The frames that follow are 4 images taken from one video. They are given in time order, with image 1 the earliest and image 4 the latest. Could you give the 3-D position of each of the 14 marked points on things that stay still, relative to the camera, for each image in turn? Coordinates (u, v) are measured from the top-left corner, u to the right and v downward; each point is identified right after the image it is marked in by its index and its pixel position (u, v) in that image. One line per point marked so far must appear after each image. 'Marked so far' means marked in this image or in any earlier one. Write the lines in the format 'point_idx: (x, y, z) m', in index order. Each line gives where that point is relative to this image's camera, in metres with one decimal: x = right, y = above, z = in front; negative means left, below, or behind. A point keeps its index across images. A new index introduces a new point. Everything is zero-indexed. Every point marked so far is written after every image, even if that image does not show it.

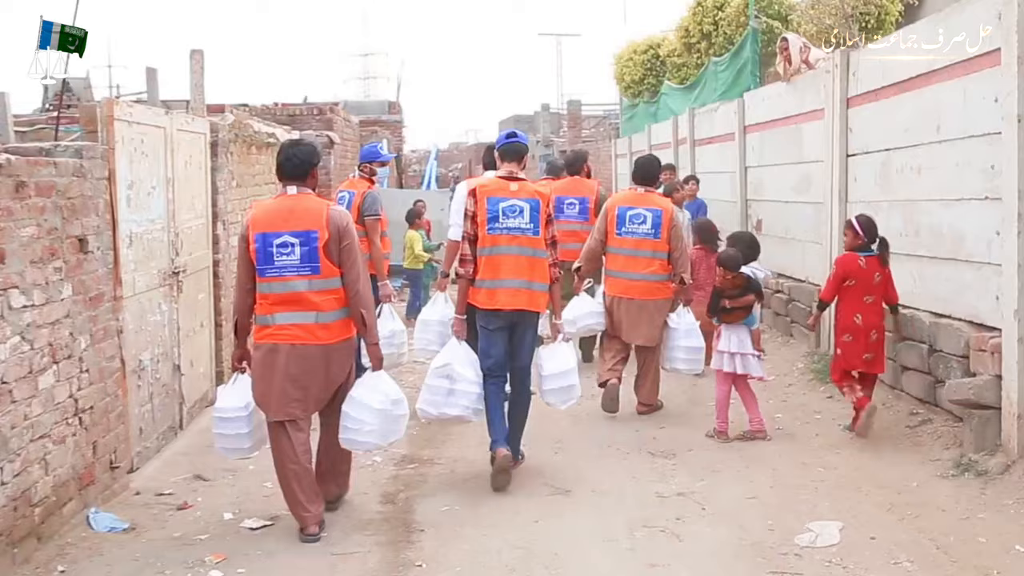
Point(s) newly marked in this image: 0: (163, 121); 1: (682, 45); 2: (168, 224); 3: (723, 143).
0: (-2.1, +1.0, +6.2) m
1: (+2.9, +4.1, +17.1) m
2: (-2.1, +0.4, +6.4) m
3: (+2.4, +1.6, +11.5) m
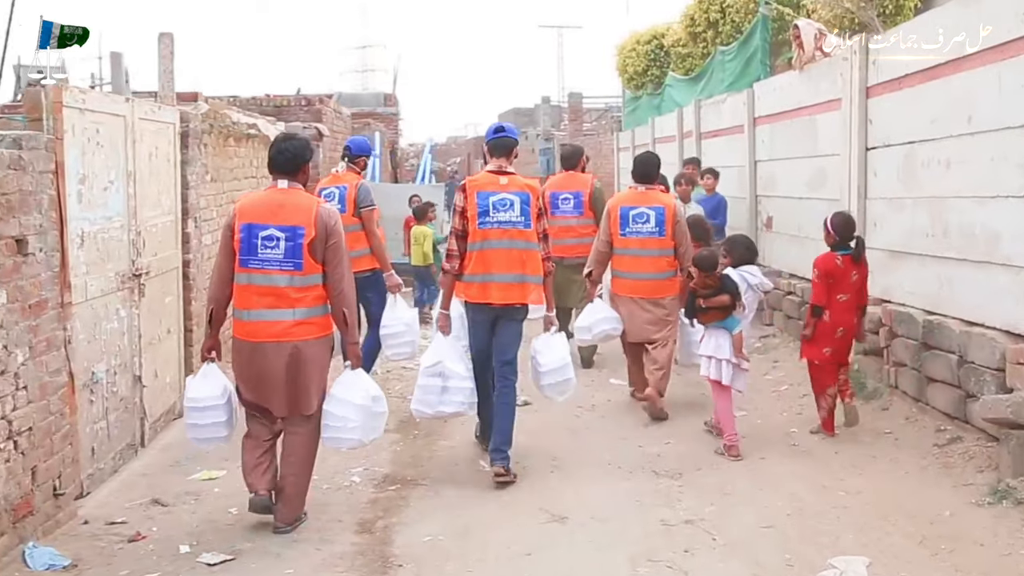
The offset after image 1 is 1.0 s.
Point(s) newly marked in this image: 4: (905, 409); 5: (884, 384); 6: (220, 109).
0: (-2.2, +1.0, +5.7) m
1: (+2.8, +4.1, +16.5) m
2: (-2.2, +0.4, +5.8) m
3: (+2.3, +1.6, +11.0) m
4: (+2.5, -0.8, +6.4) m
5: (+2.5, -0.6, +6.8) m
6: (-2.5, +1.5, +8.6) m
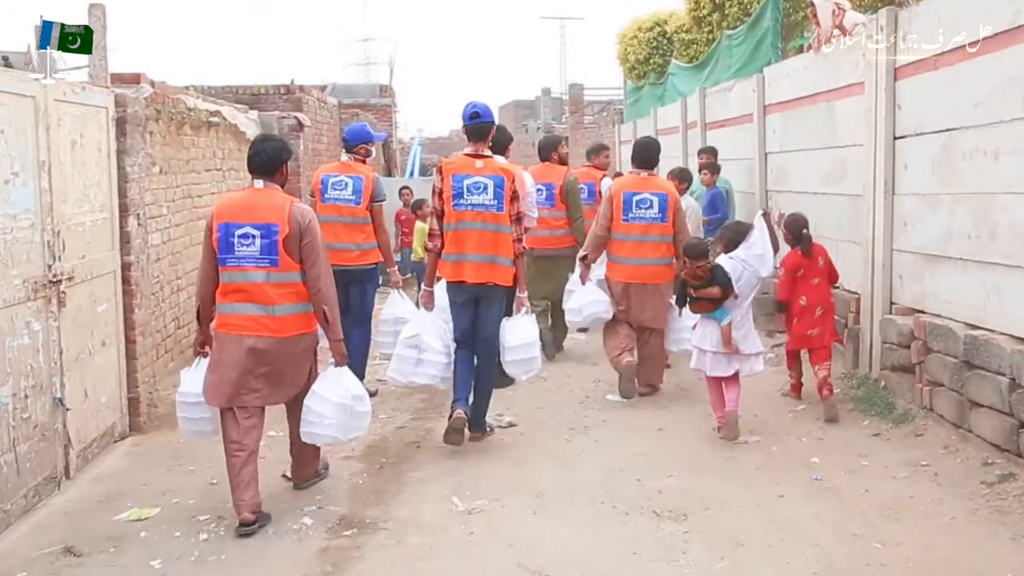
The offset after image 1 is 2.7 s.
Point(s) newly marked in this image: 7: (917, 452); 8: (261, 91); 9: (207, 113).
0: (-2.3, +0.9, +4.9) m
1: (+2.8, +4.1, +15.7) m
2: (-2.3, +0.3, +5.0) m
3: (+2.2, +1.6, +10.1) m
4: (+2.3, -0.8, +5.6) m
5: (+2.4, -0.7, +6.0) m
6: (-2.6, +1.5, +7.8) m
7: (+2.2, -0.9, +5.4) m
8: (-3.2, +2.5, +13.1) m
9: (-2.5, +1.4, +8.5) m
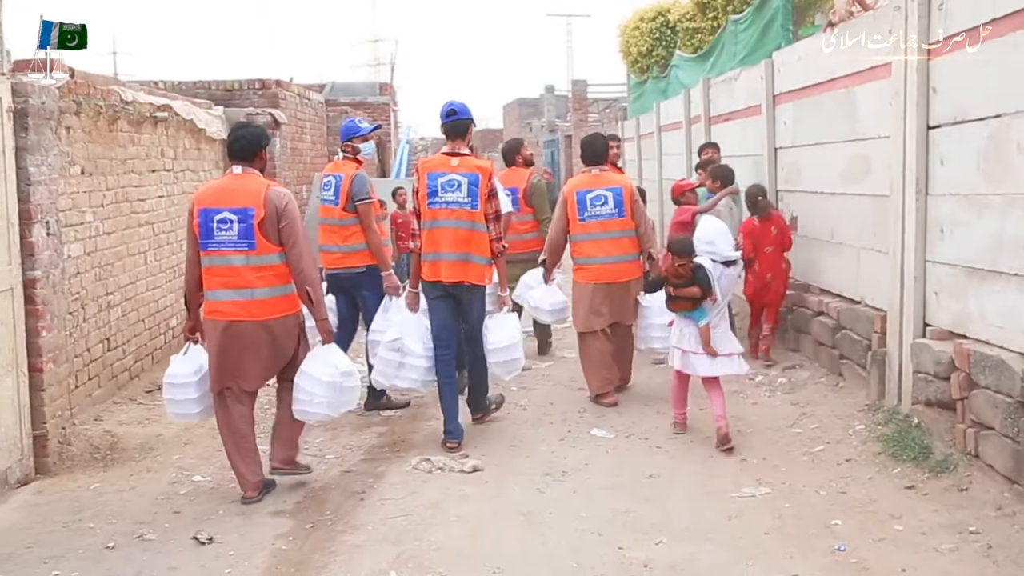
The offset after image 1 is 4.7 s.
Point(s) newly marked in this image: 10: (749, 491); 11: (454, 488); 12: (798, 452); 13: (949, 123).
0: (-2.5, +0.8, +3.9) m
1: (+2.7, +4.0, +14.7) m
2: (-2.5, +0.2, +4.1) m
3: (+2.1, +1.5, +9.1) m
4: (+2.1, -0.9, +4.6) m
5: (+2.2, -0.8, +5.0) m
6: (-2.8, +1.4, +6.9) m
7: (+2.0, -1.0, +4.4) m
8: (-3.3, +2.4, +12.1) m
9: (-2.7, +1.3, +7.5) m
10: (+1.2, -1.0, +5.0) m
11: (-0.3, -1.0, +5.3) m
12: (+1.6, -0.9, +5.6) m
13: (+2.2, +0.8, +5.2) m
